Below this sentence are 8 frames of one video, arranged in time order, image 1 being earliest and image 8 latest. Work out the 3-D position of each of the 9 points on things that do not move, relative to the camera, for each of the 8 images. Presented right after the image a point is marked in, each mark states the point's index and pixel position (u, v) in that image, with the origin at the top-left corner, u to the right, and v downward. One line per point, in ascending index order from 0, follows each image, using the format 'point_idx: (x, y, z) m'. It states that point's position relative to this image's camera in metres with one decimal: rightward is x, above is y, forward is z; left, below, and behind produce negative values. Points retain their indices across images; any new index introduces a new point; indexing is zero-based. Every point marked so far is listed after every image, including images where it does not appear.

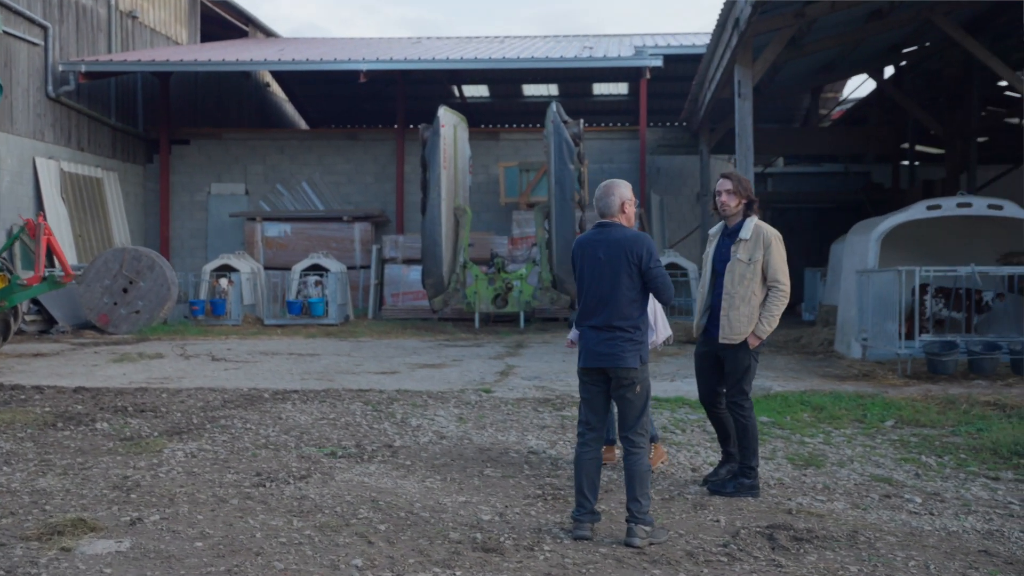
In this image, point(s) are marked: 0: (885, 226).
0: (+3.1, +0.5, +9.7) m
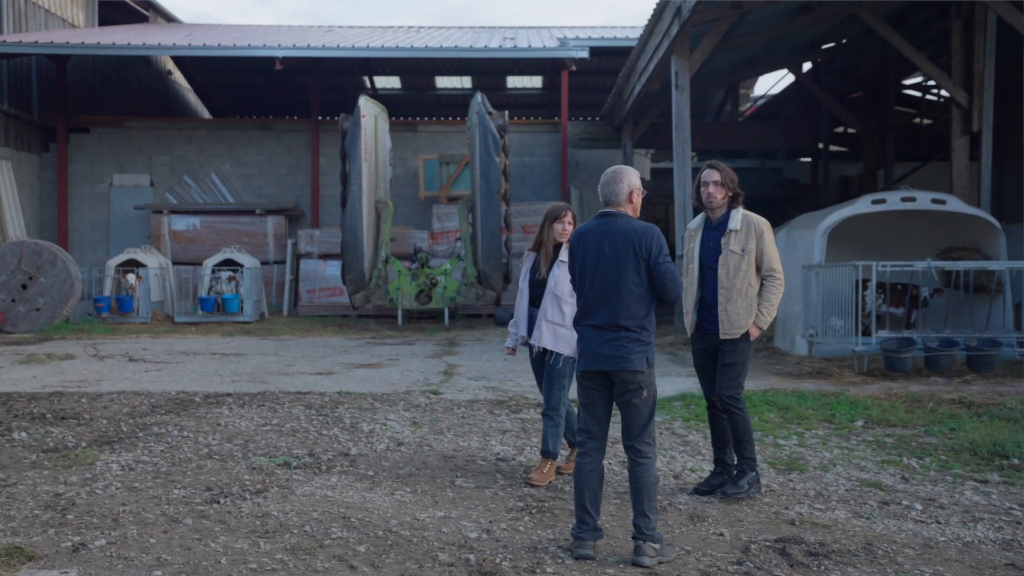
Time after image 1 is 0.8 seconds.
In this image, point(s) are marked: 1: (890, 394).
0: (+2.6, +0.6, +9.5) m
1: (+2.4, -0.7, +7.4) m
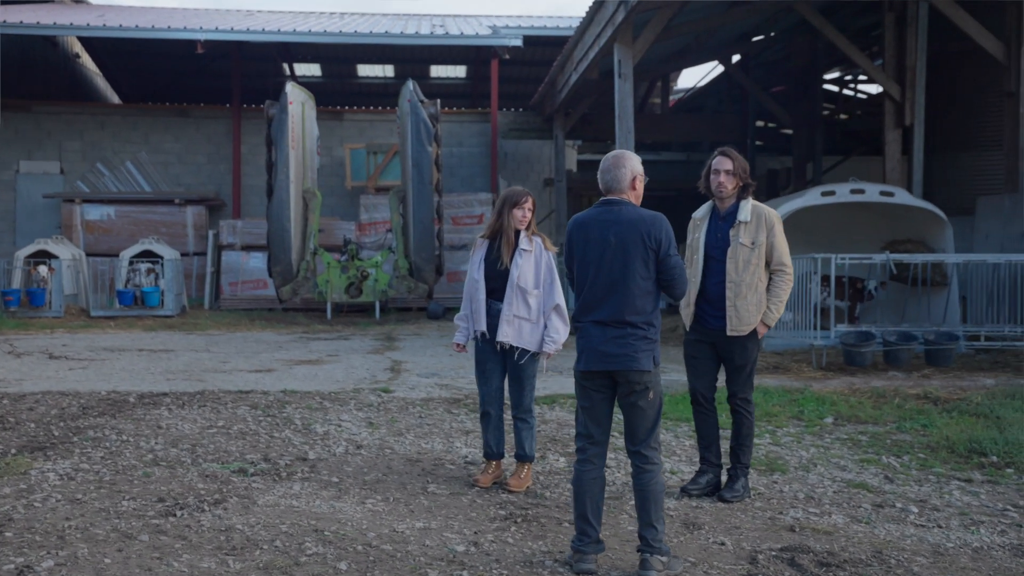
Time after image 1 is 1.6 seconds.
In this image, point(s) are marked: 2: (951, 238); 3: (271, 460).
0: (+2.2, +0.6, +9.4) m
1: (+2.1, -0.6, +7.3) m
2: (+3.6, +0.4, +9.7) m
3: (-1.1, -0.8, +5.4) m
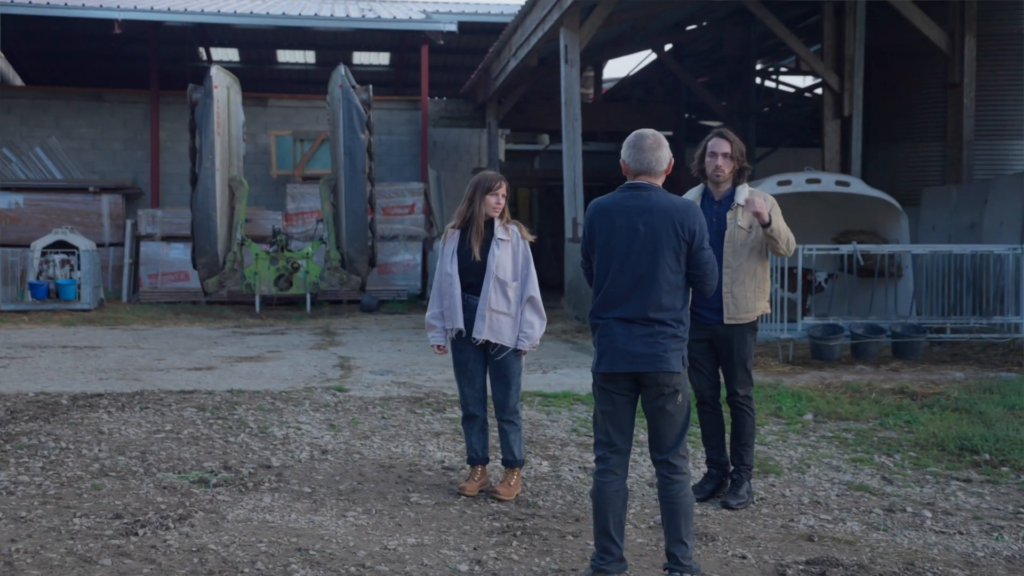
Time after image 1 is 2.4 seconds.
0: (+1.8, +0.7, +9.2) m
1: (+1.9, -0.6, +7.1) m
2: (+3.2, +0.5, +9.6) m
3: (-1.2, -0.8, +5.0) m
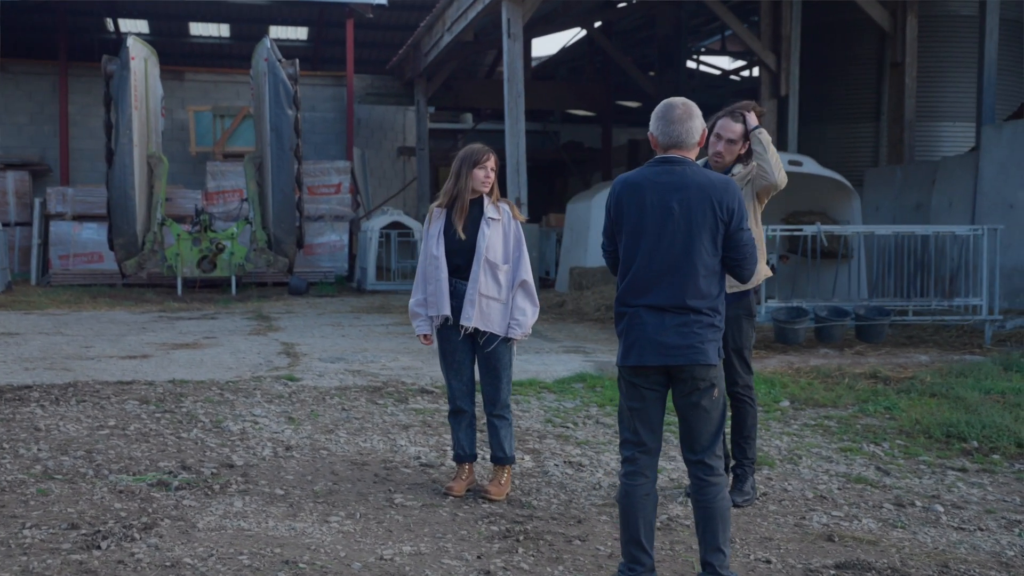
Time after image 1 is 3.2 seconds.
0: (+1.4, +0.8, +9.0) m
1: (+1.7, -0.5, +6.9) m
2: (+2.8, +0.6, +9.5) m
3: (-1.3, -0.7, +4.6) m
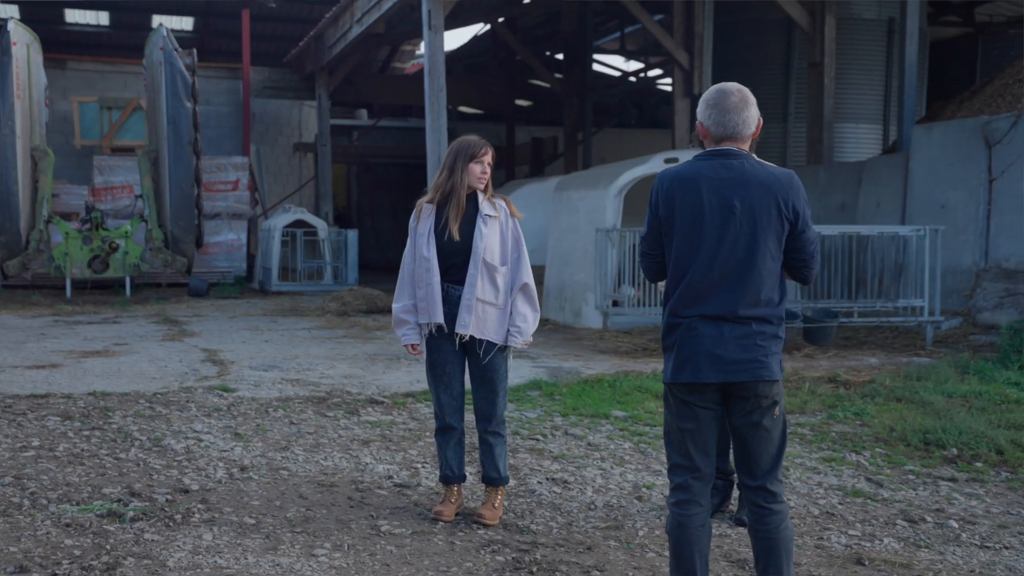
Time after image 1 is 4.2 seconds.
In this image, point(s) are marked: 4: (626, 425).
0: (+0.9, +0.8, +8.7) m
1: (+1.4, -0.5, +6.7) m
2: (+2.2, +0.6, +9.4) m
3: (-1.3, -0.7, +4.1) m
4: (+0.5, -0.6, +5.5) m
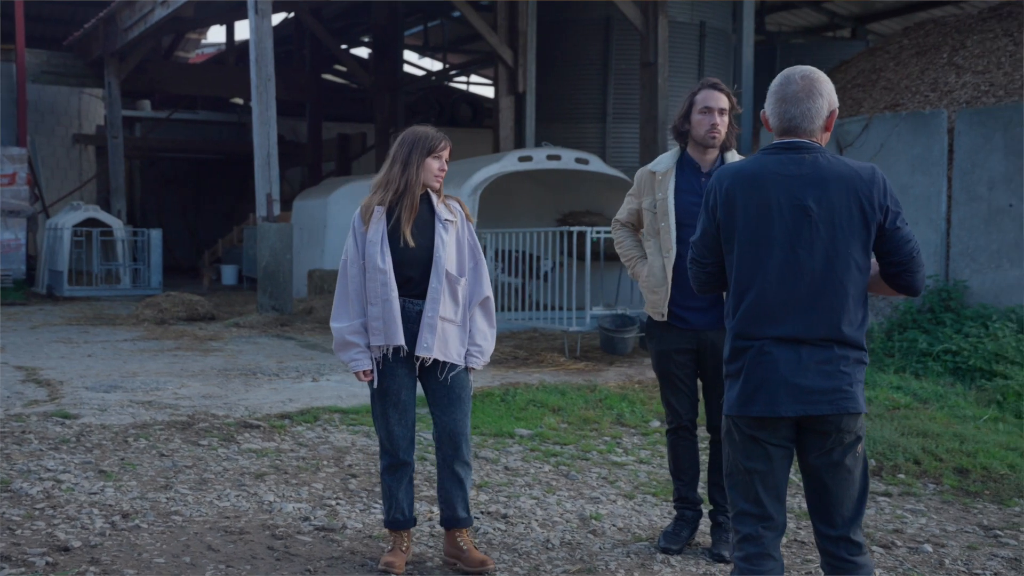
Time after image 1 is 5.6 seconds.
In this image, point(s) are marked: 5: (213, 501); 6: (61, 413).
0: (-0.2, +0.8, +8.3) m
1: (+0.7, -0.5, +6.4) m
2: (+1.0, +0.6, +9.2) m
3: (-1.4, -0.8, +3.3) m
4: (+0.1, -0.7, +5.1) m
5: (-1.0, -0.7, +4.0) m
6: (-2.0, -0.6, +5.3) m
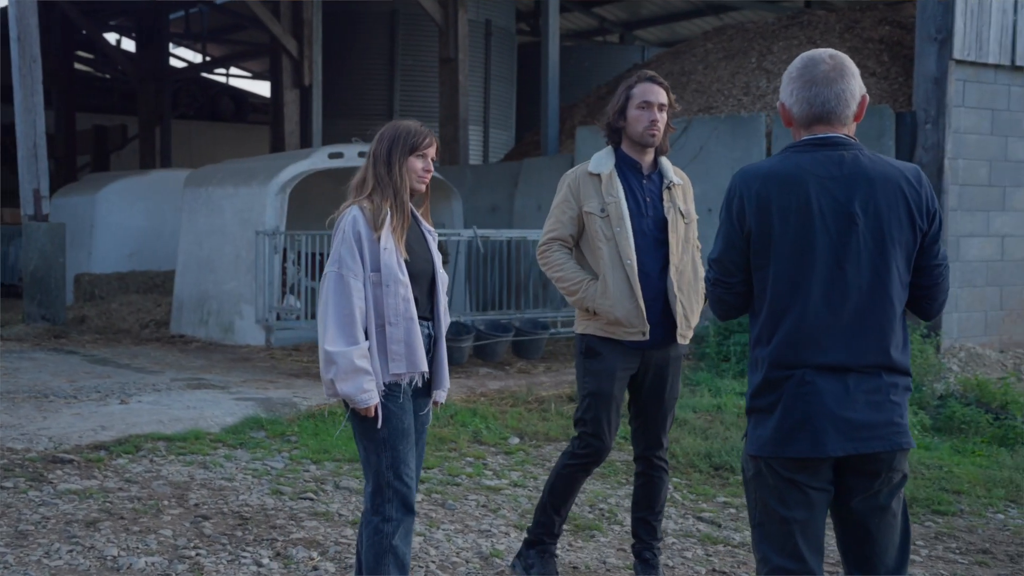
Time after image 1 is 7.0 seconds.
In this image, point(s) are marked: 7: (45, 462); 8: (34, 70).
0: (-1.5, +0.7, +7.7) m
1: (-0.2, -0.5, +6.0) m
2: (-0.5, +0.6, +8.8) m
3: (-1.5, -0.8, +2.5) m
4: (-0.4, -0.7, +4.6) m
5: (-1.3, -0.8, +3.3) m
6: (-2.6, -0.6, +4.3) m
7: (-1.7, -0.6, +4.3) m
8: (-3.5, +1.6, +8.5) m
